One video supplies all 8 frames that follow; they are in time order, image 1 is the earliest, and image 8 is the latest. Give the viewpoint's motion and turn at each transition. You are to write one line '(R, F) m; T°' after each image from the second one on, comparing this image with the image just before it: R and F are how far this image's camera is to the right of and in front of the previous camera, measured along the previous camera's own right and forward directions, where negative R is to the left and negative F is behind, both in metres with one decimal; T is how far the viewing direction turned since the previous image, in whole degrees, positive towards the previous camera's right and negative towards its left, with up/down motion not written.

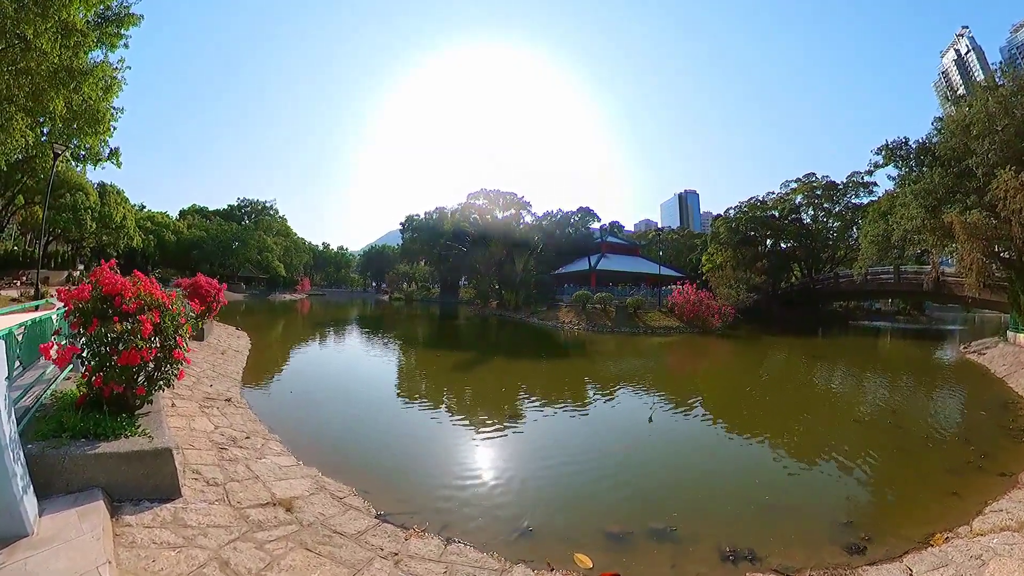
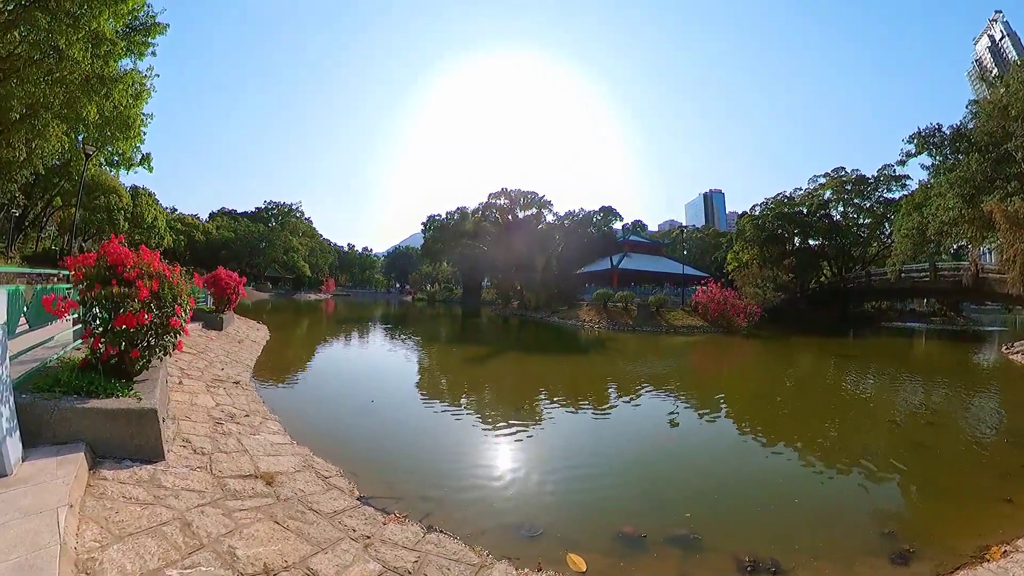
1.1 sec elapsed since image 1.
(+0.3, 0.0) m; -3°
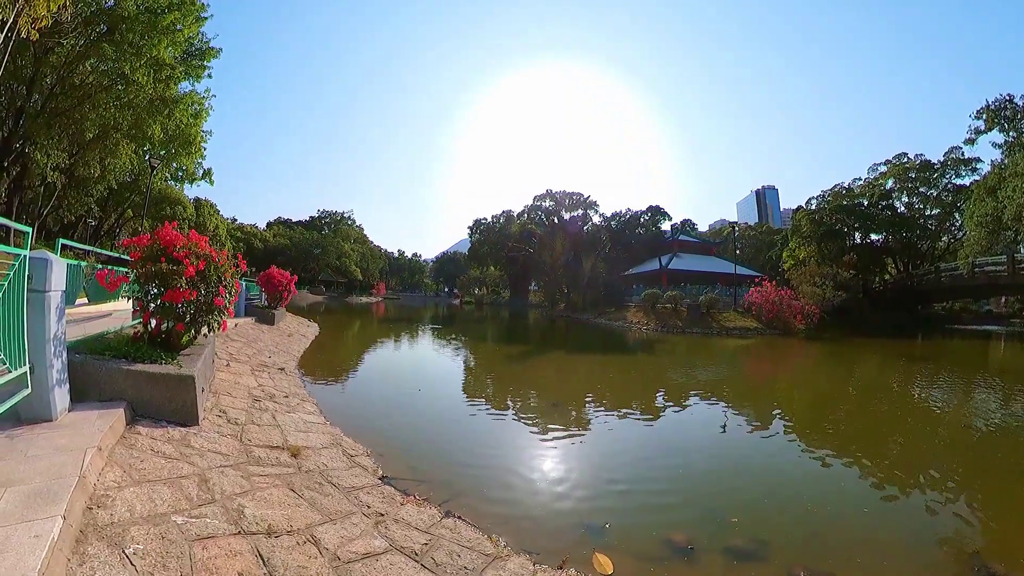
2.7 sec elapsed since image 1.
(+0.3, -0.1) m; -5°
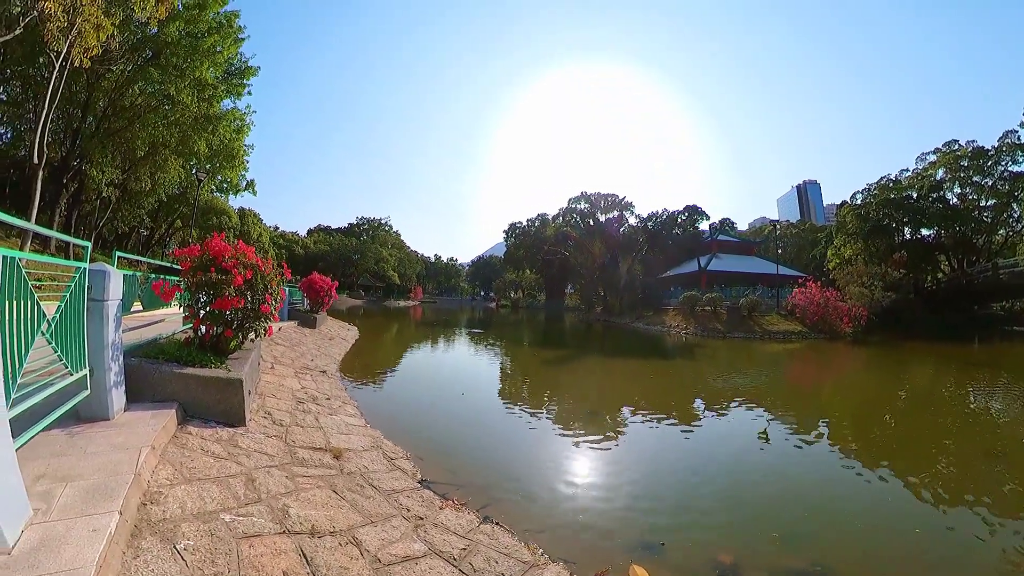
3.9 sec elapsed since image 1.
(0.0, 0.0) m; -4°
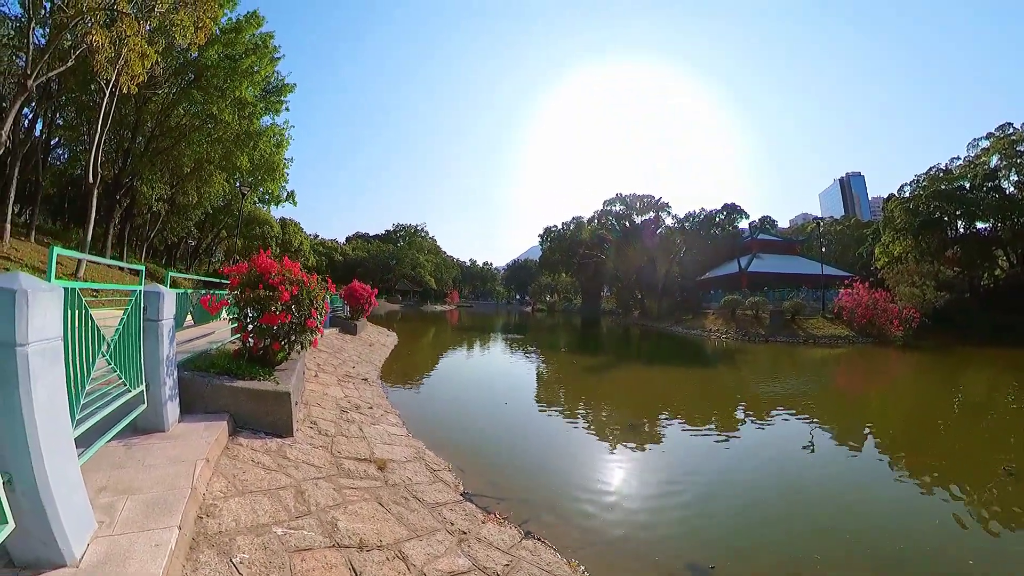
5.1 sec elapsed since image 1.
(-0.1, 0.0) m; -4°
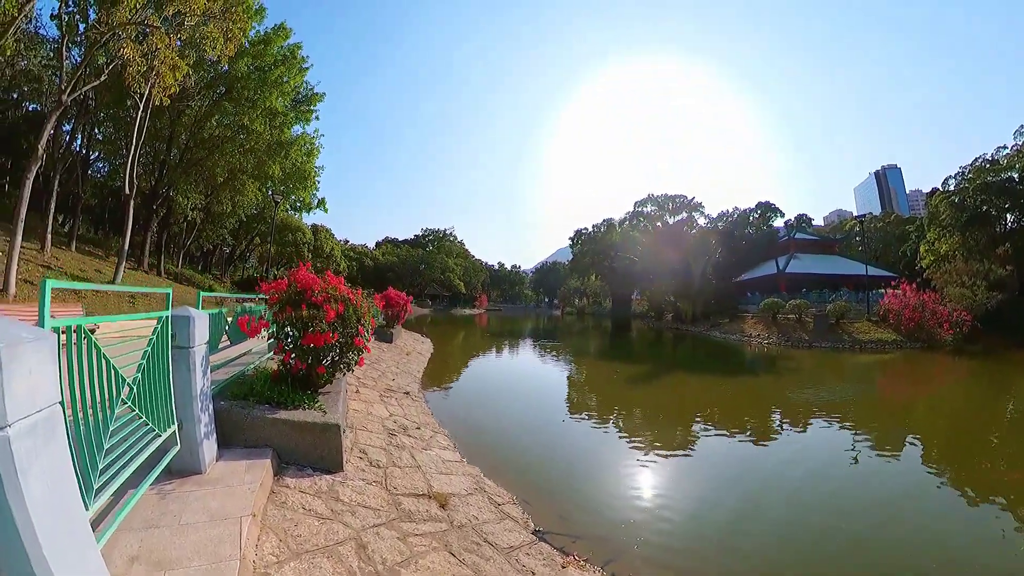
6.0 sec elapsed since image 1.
(-0.4, +0.5) m; -3°
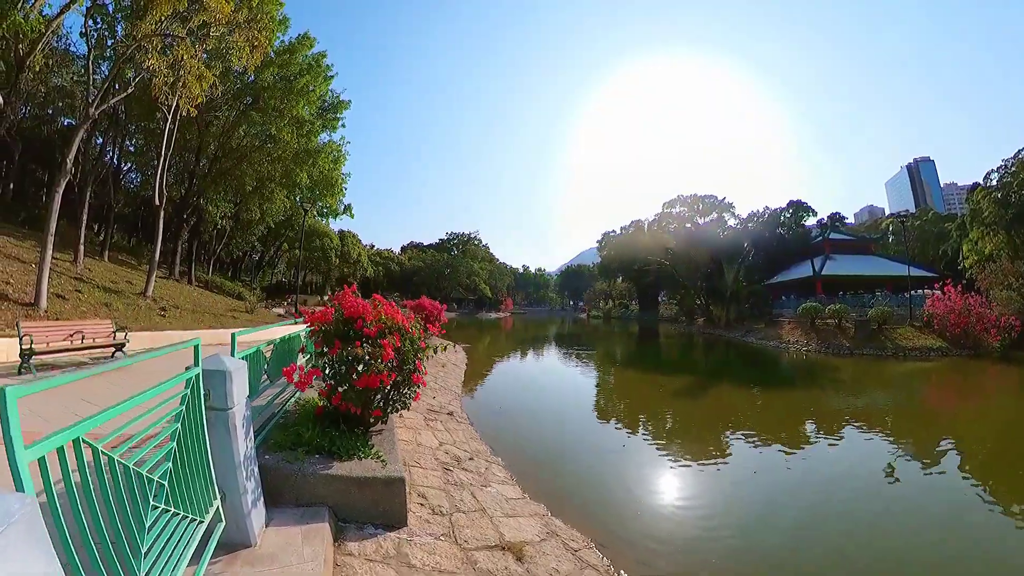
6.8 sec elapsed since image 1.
(-0.3, +0.4) m; -2°
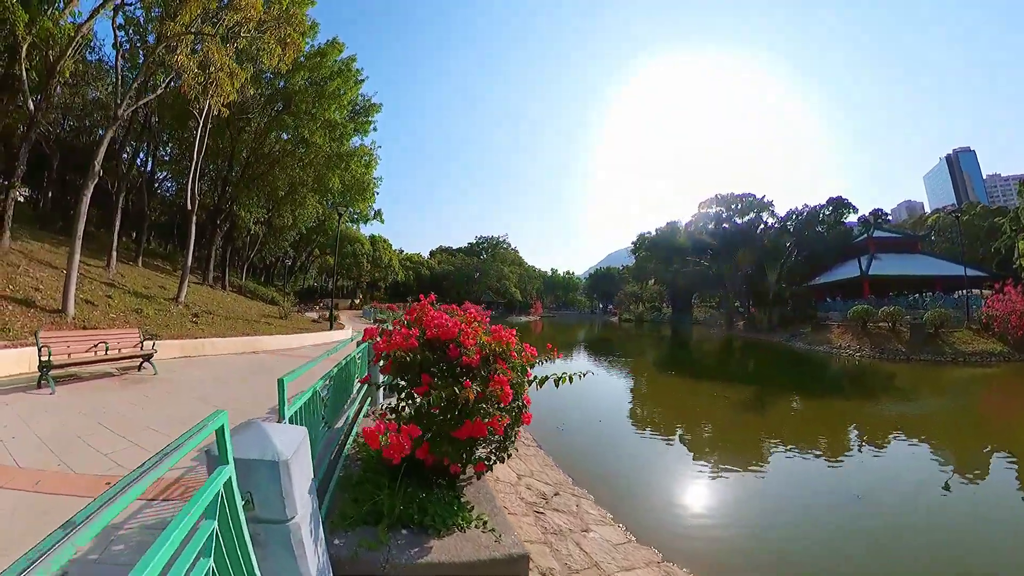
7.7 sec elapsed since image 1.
(-0.4, +0.6) m; -3°
